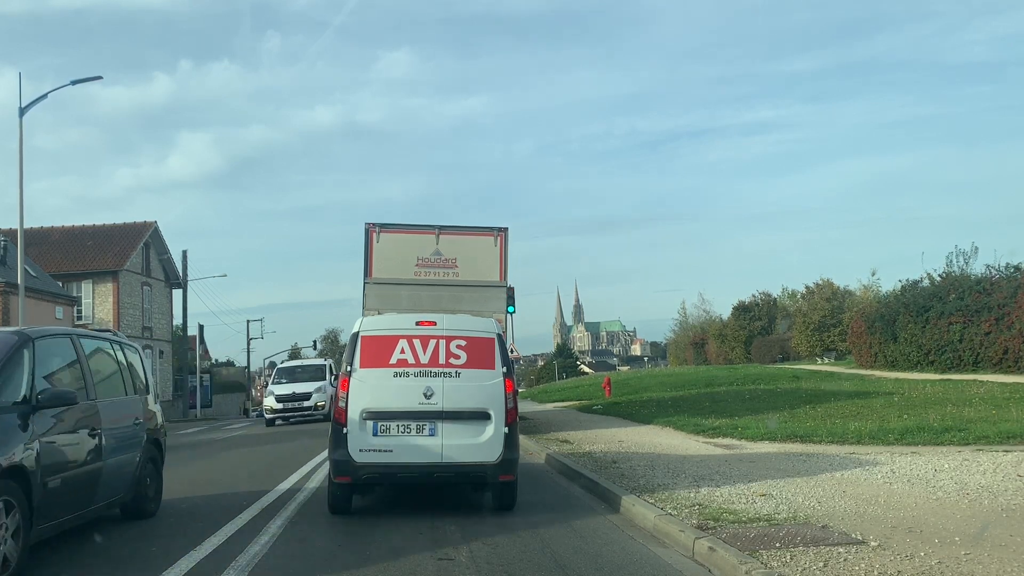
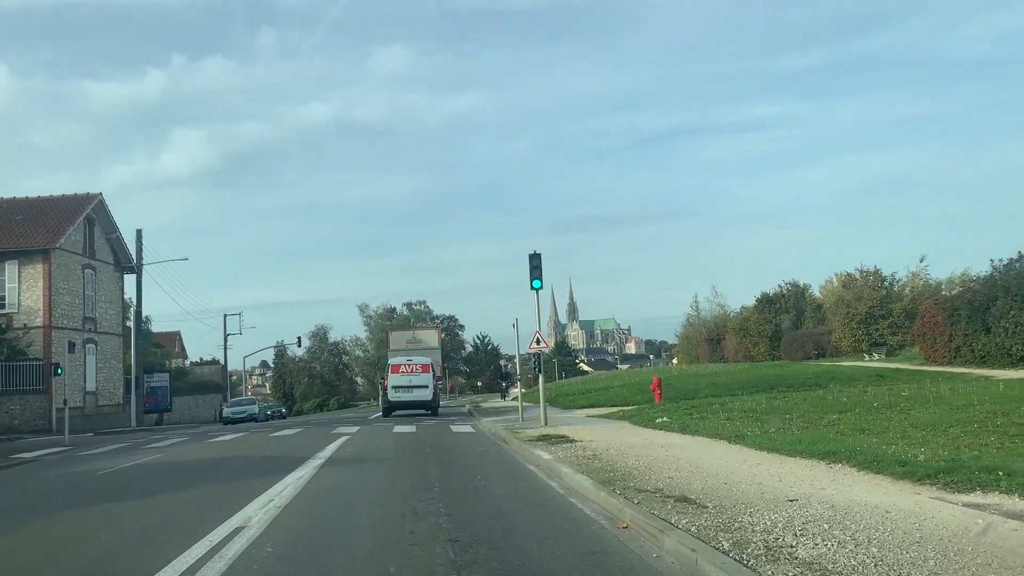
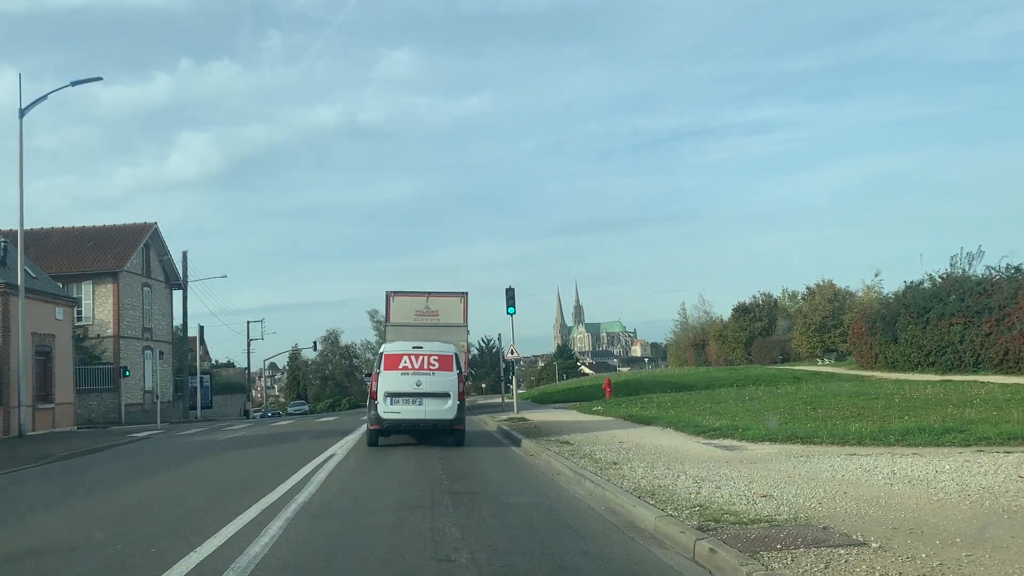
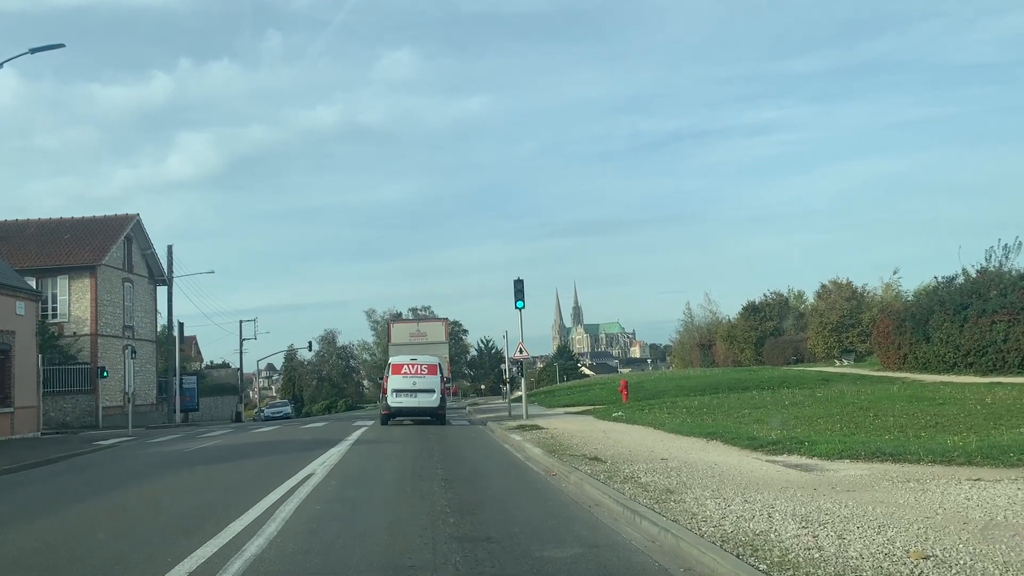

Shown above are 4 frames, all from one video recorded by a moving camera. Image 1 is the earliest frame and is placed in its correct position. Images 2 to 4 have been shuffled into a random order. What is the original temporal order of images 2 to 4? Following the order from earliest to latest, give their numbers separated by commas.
3, 4, 2
